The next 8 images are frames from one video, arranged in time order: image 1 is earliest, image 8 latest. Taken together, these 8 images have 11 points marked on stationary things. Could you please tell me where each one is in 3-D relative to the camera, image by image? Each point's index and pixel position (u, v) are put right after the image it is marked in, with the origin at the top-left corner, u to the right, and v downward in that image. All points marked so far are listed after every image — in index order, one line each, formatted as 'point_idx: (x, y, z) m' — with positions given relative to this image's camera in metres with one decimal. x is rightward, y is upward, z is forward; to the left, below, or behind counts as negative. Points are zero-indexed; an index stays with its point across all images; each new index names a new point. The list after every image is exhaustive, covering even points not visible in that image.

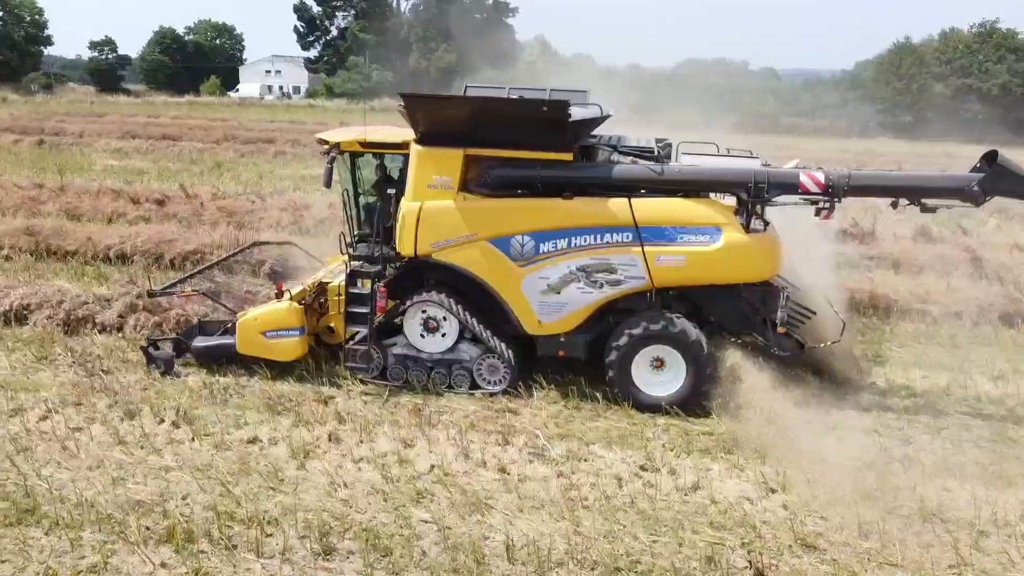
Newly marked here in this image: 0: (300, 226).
0: (-2.9, +0.8, +10.6) m
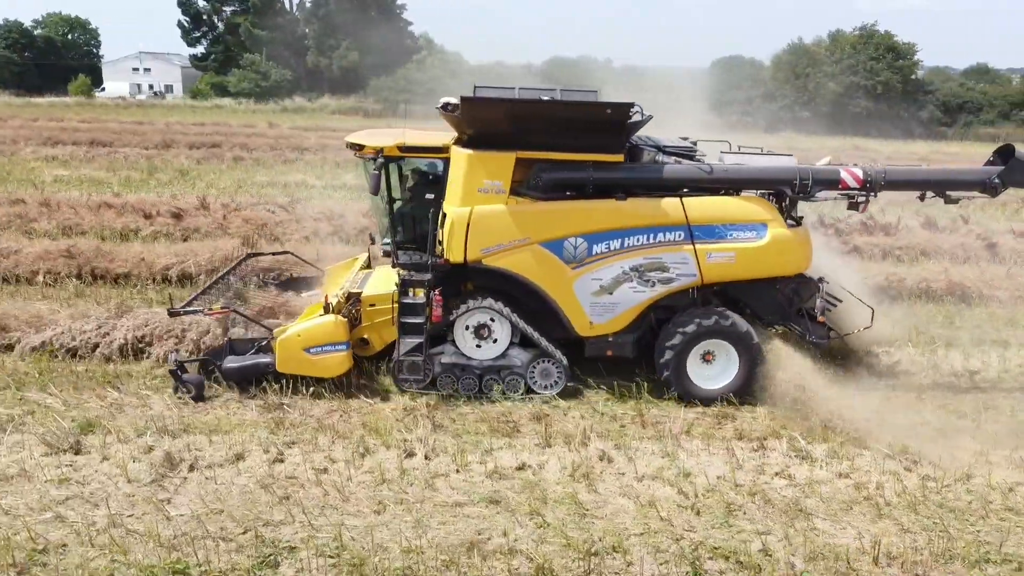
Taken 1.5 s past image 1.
0: (-2.2, +0.7, +10.1) m
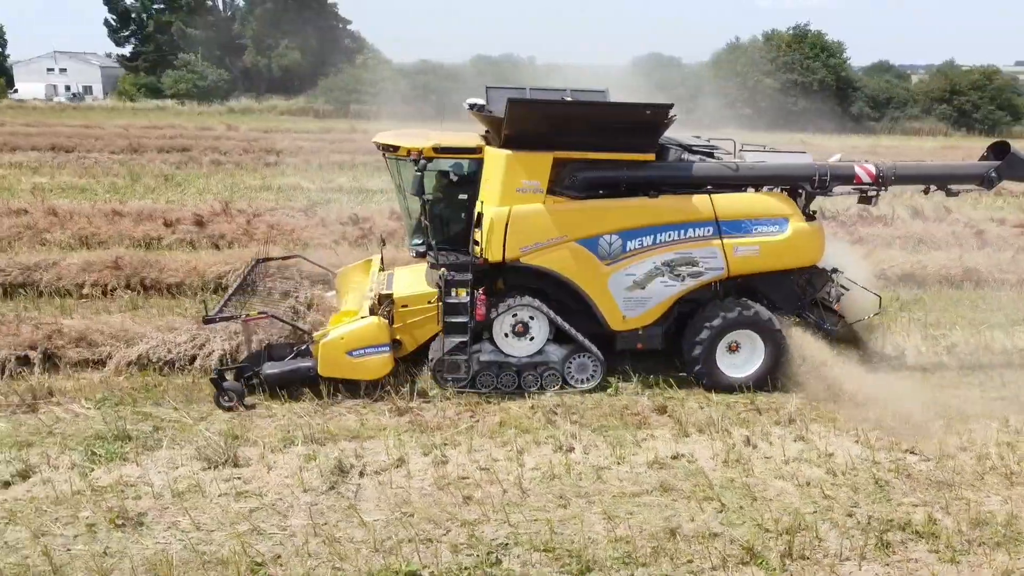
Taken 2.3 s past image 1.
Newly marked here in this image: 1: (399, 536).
0: (-1.8, +0.6, +10.1) m
1: (-0.6, -1.3, +4.1) m
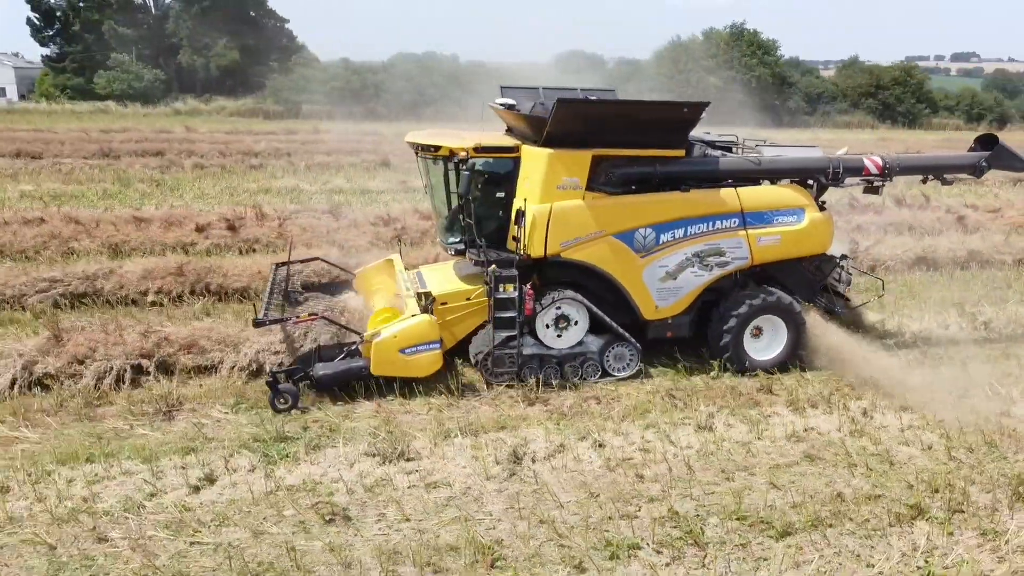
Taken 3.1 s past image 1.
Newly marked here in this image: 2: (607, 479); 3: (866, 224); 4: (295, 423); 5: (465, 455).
0: (-1.4, +0.6, +10.2) m
1: (+0.5, -1.2, +4.3) m
2: (+0.6, -1.1, +4.7) m
3: (+5.3, +1.0, +11.8) m
4: (-1.5, -0.9, +5.3) m
5: (-0.3, -1.0, +4.9) m
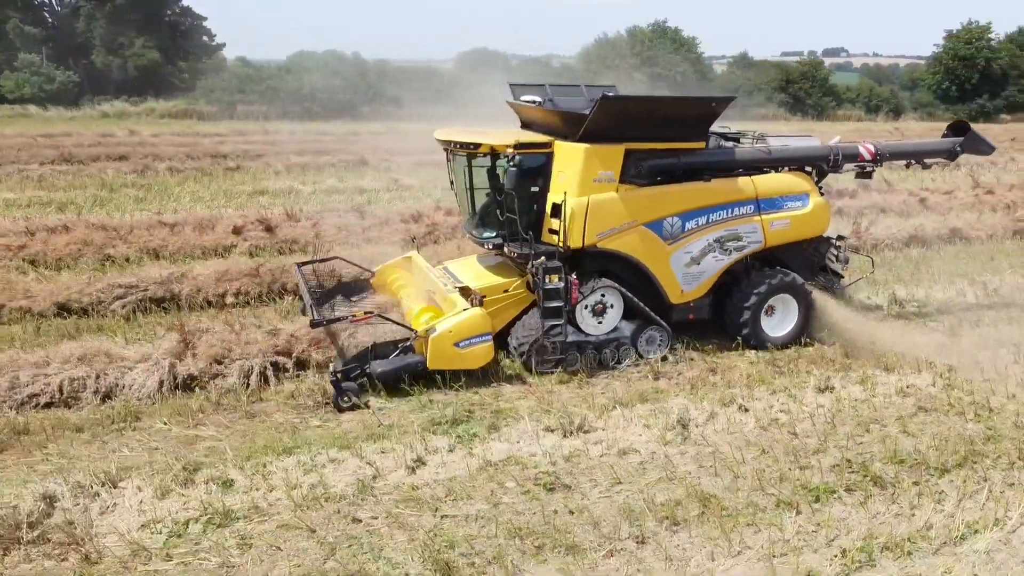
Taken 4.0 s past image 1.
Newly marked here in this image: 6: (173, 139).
0: (-1.0, +0.7, +10.4) m
1: (+1.7, -1.1, +4.8) m
2: (+1.7, -1.0, +5.2) m
3: (+5.5, +1.3, +12.8) m
4: (-0.4, -0.8, +5.5) m
5: (+0.8, -0.9, +5.3) m
6: (-8.6, +3.8, +20.0) m
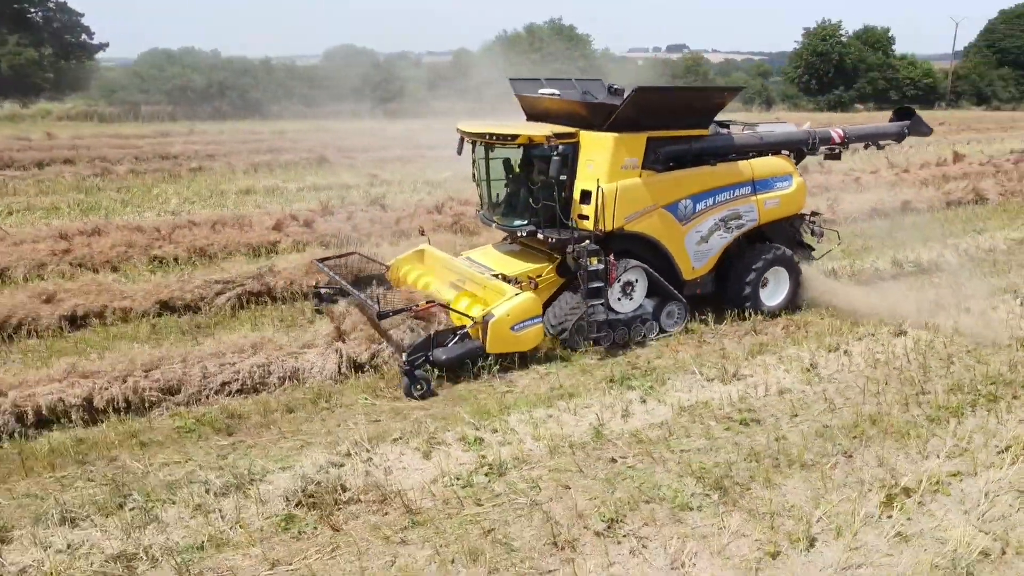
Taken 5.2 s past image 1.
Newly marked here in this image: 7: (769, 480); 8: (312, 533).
0: (-0.6, +0.9, +10.9) m
1: (+3.0, -0.8, +5.8) m
2: (+2.9, -0.7, +6.2) m
3: (+5.3, +1.8, +14.3) m
4: (+0.8, -0.6, +6.2) m
5: (+2.0, -0.6, +6.1) m
6: (-9.9, +3.5, +19.1) m
7: (+1.5, -1.1, +4.6) m
8: (-1.0, -1.2, +4.0) m
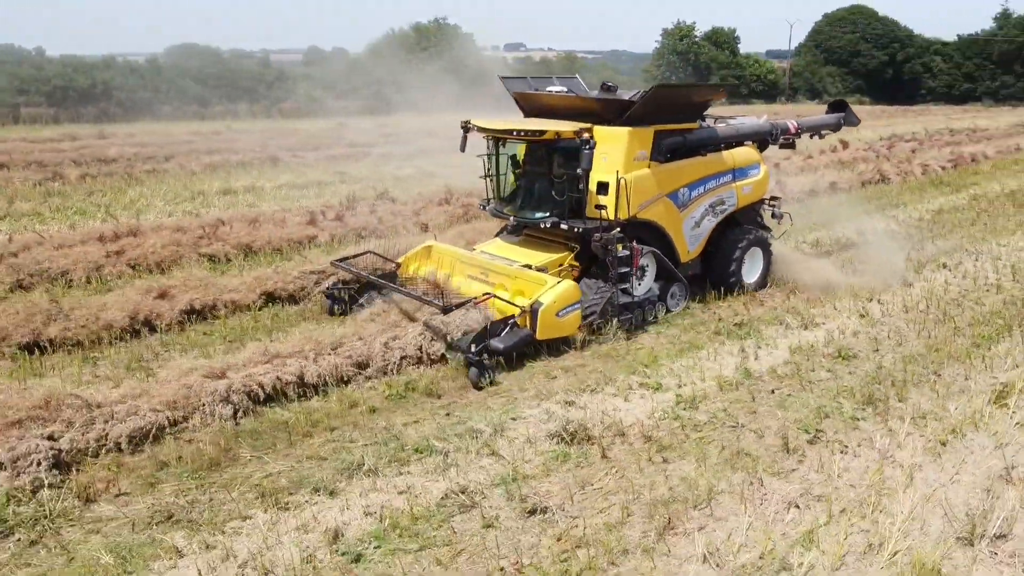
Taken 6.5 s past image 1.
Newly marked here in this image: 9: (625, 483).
0: (-0.5, +1.1, +11.6) m
1: (+4.0, -0.4, +7.2) m
2: (+3.9, -0.3, +7.6) m
3: (+4.6, +2.3, +16.0) m
4: (+1.8, -0.3, +7.2) m
5: (+3.0, -0.3, +7.3) m
6: (-11.2, +3.2, +17.9) m
7: (+2.8, -0.8, +5.8) m
8: (+0.5, -1.0, +4.7) m
9: (+0.6, -1.1, +4.5) m
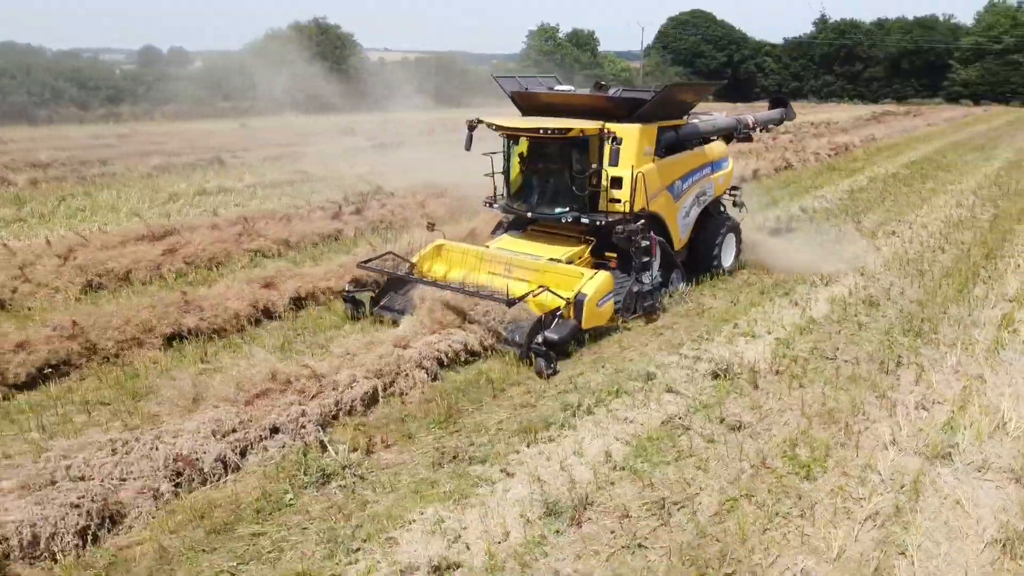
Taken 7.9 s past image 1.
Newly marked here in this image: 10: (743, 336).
0: (-0.6, +1.3, +12.3) m
1: (+4.7, +0.1, +8.8) m
2: (+4.5, +0.2, +9.2) m
3: (+3.6, +2.8, +17.5) m
4: (+2.6, 0.0, +8.4) m
5: (+3.7, +0.1, +8.8) m
6: (-12.4, +2.8, +16.6) m
7: (+3.8, -0.4, +7.2) m
8: (+1.7, -0.7, +5.7) m
9: (+1.9, -0.8, +5.6) m
10: (+2.0, -0.4, +6.8) m
